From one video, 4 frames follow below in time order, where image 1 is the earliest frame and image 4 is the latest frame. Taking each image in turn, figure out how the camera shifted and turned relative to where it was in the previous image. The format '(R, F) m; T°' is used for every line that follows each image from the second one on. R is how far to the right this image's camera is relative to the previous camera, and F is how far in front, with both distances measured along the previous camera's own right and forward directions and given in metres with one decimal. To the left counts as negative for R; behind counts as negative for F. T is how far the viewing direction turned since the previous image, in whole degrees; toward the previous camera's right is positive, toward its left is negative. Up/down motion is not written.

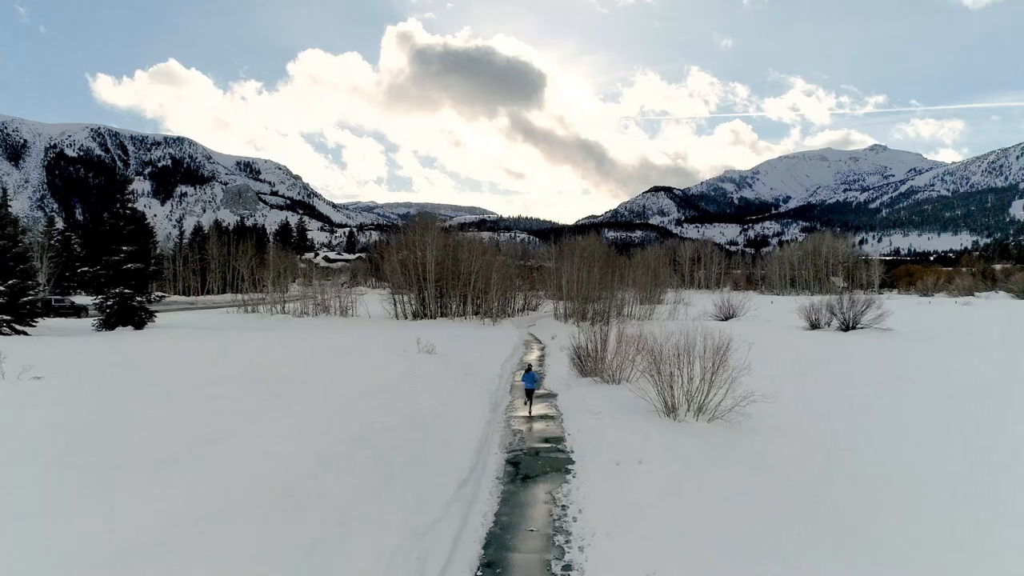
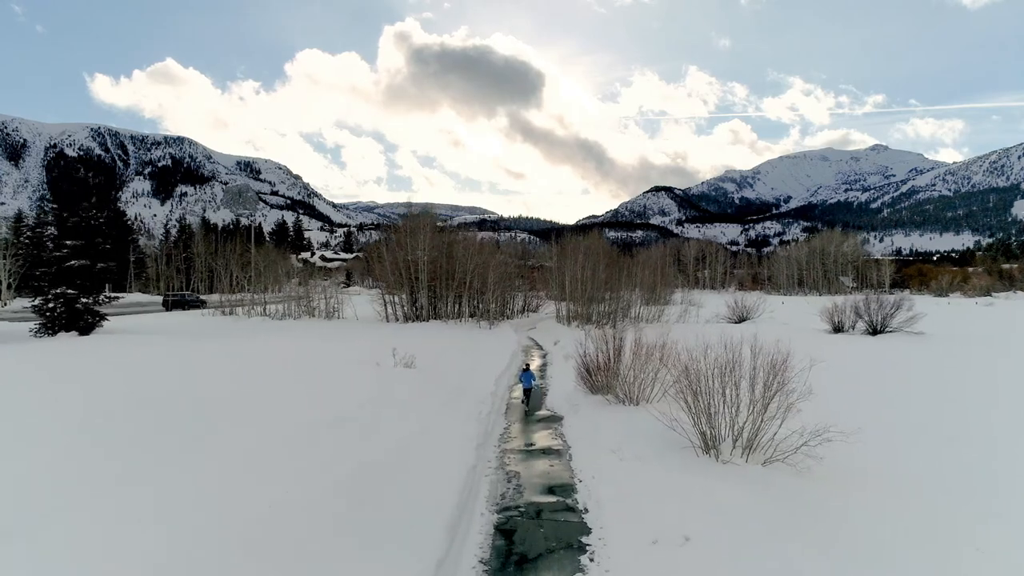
(+0.1, +1.7) m; 0°
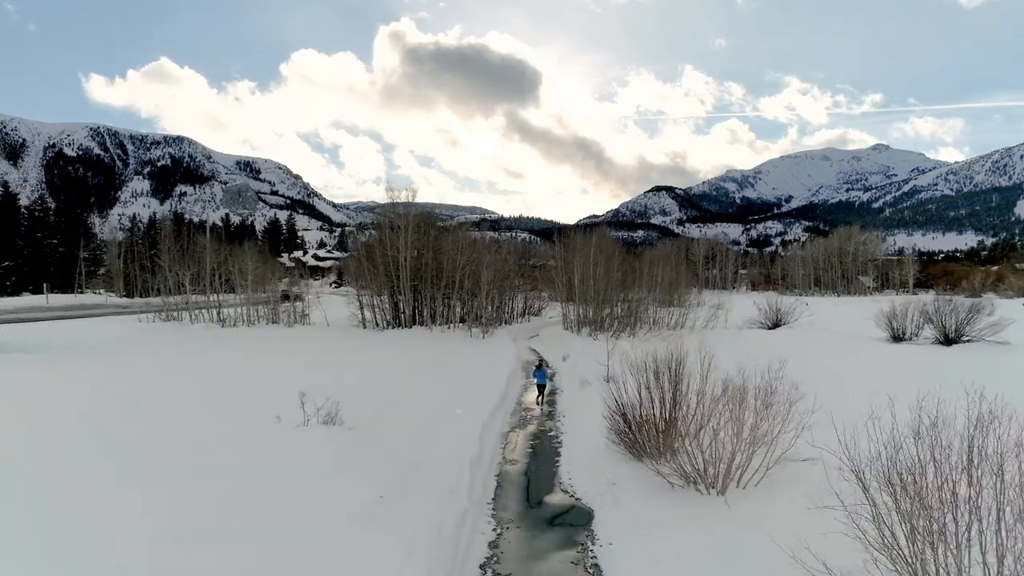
(+0.1, +3.3) m; 0°
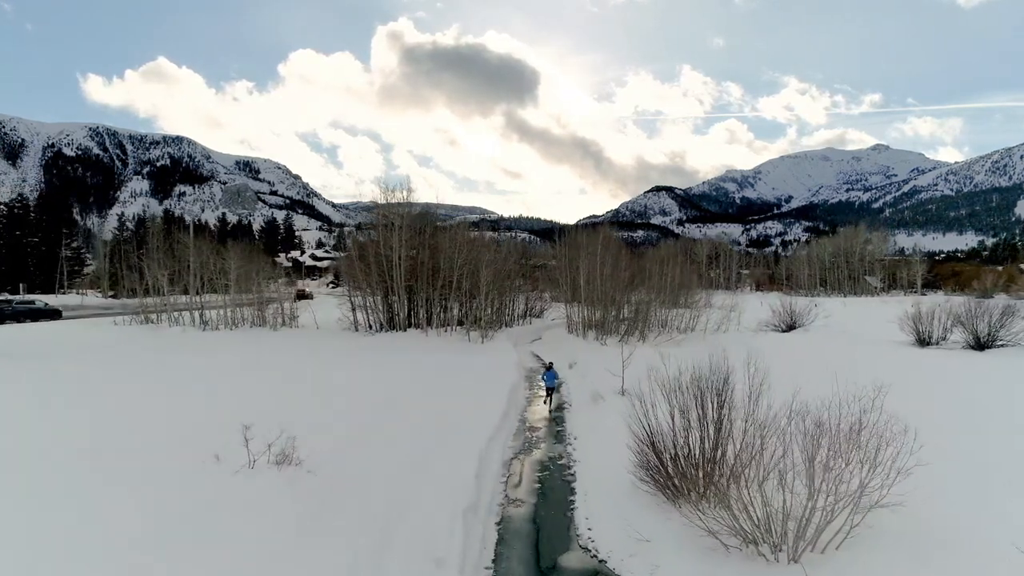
(0.0, +1.1) m; 0°
